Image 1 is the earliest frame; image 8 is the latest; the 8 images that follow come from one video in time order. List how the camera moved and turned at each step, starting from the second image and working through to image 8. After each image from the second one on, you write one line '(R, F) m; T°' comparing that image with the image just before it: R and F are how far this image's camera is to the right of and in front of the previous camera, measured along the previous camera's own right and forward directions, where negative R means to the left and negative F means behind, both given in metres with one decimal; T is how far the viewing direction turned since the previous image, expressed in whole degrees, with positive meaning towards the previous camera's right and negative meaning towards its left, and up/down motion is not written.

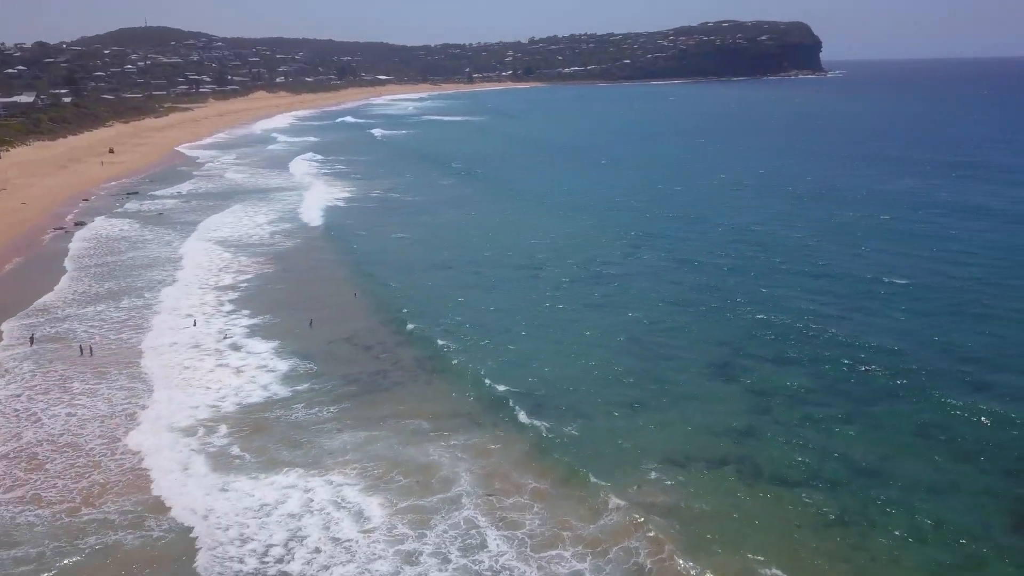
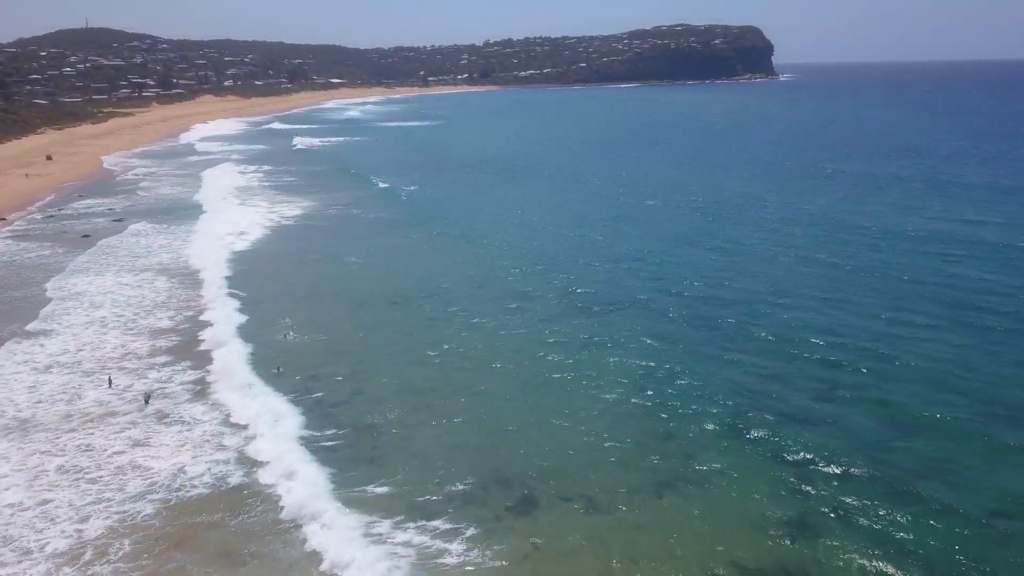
(-0.5, +3.1) m; +3°
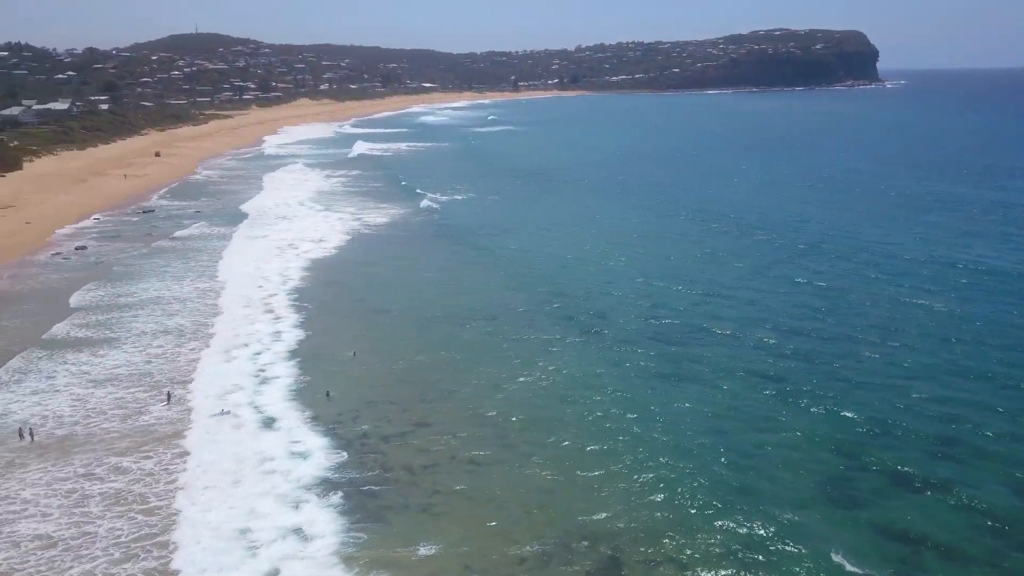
(+0.1, +1.5) m; -6°
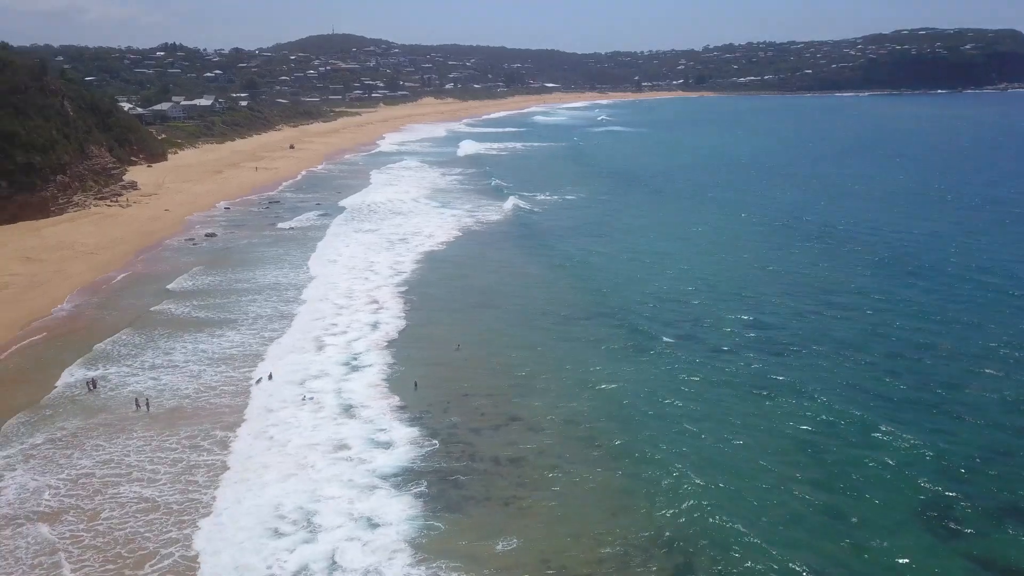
(+0.4, 0.0) m; -8°
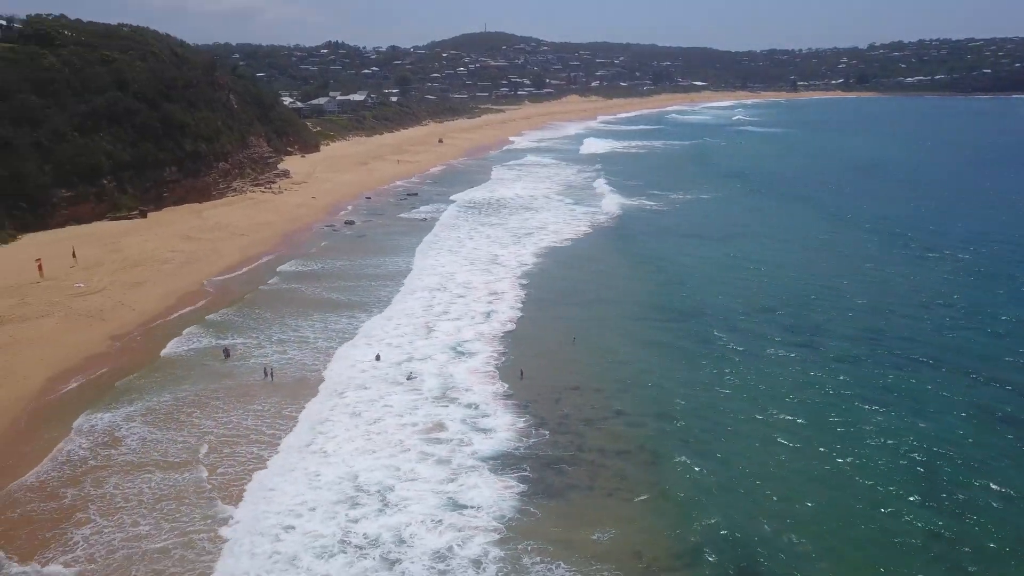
(+0.5, -0.2) m; -10°
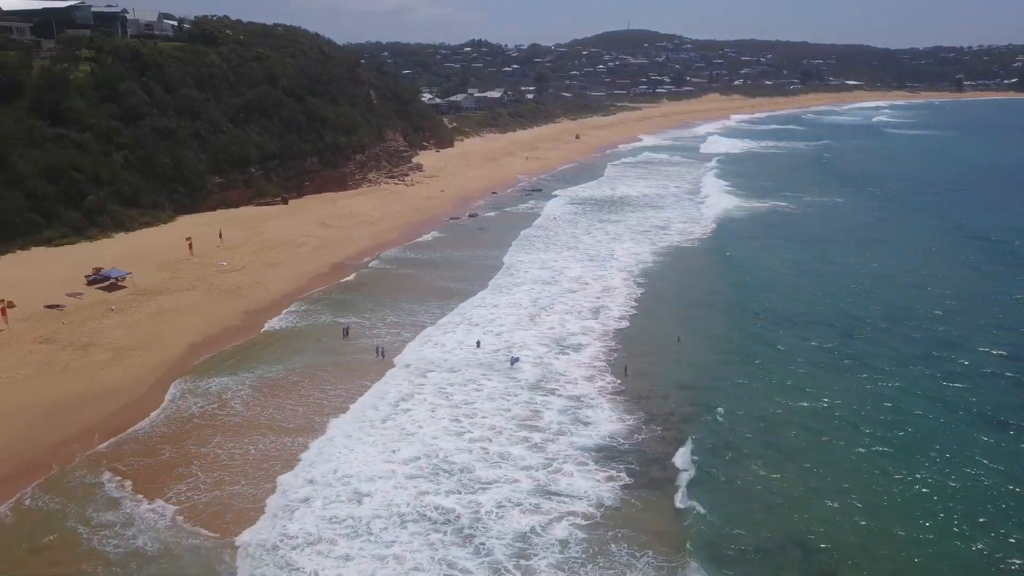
(+0.5, -0.2) m; -9°
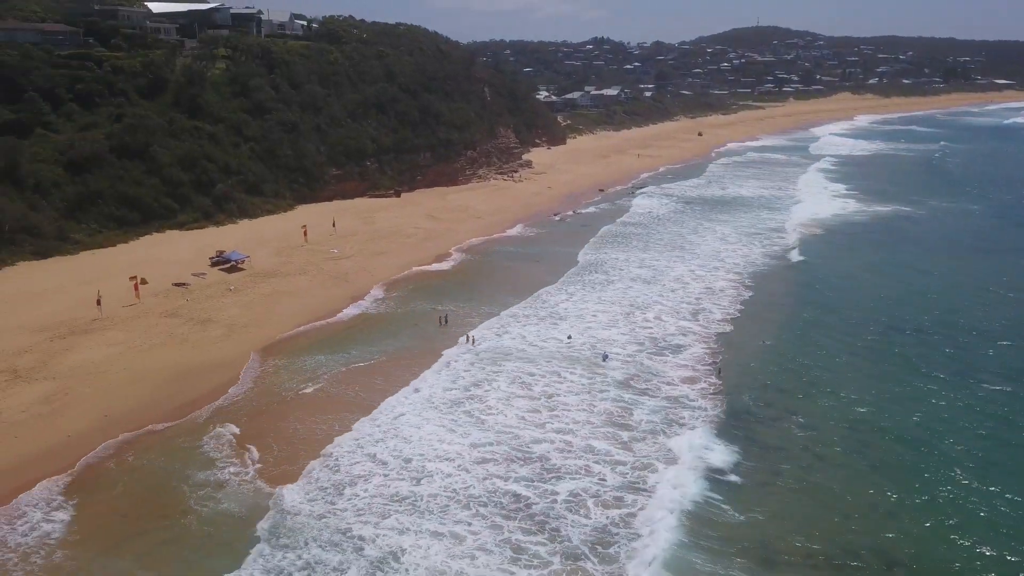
(+0.4, -0.2) m; -8°
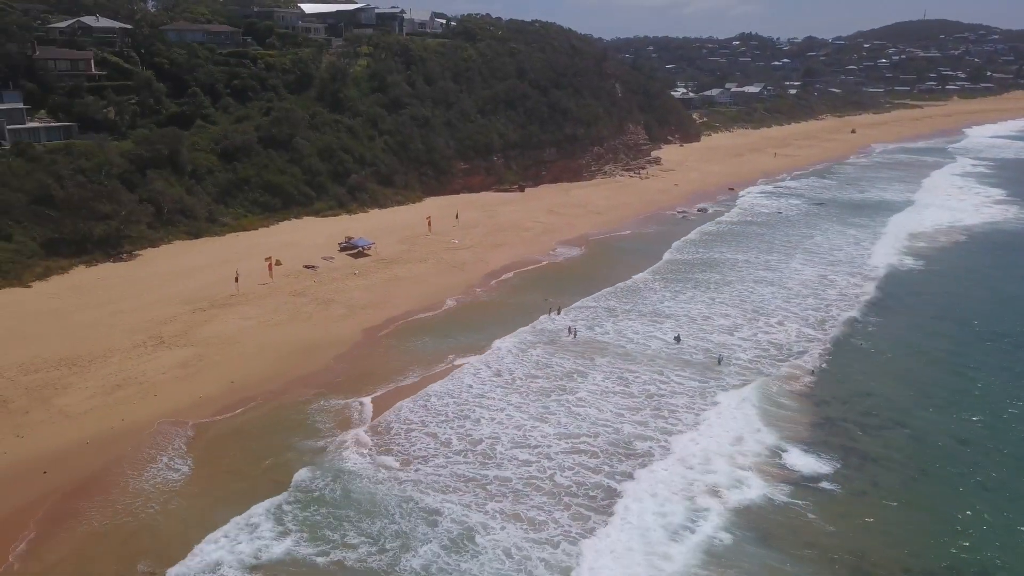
(+0.4, -0.2) m; -9°
